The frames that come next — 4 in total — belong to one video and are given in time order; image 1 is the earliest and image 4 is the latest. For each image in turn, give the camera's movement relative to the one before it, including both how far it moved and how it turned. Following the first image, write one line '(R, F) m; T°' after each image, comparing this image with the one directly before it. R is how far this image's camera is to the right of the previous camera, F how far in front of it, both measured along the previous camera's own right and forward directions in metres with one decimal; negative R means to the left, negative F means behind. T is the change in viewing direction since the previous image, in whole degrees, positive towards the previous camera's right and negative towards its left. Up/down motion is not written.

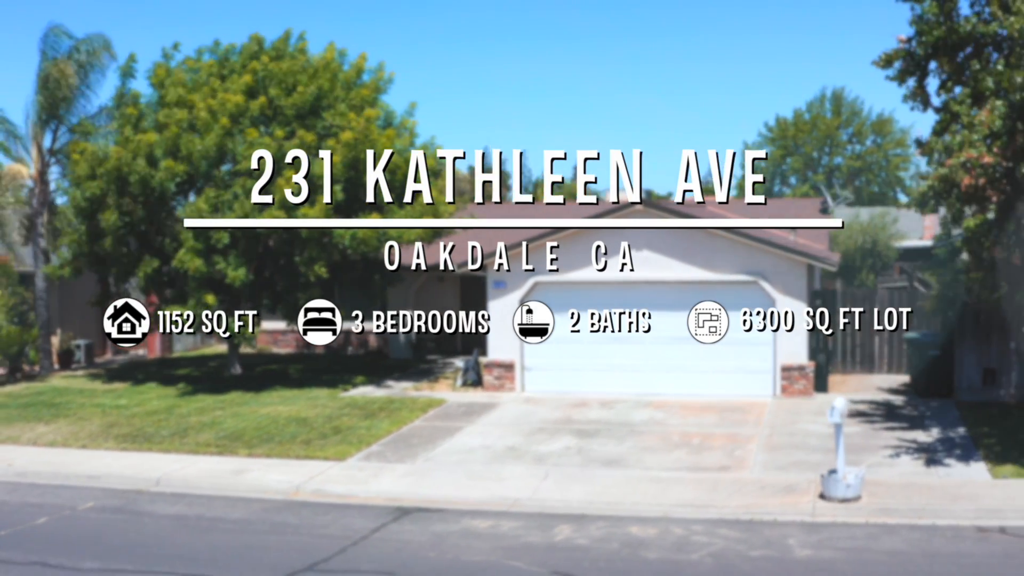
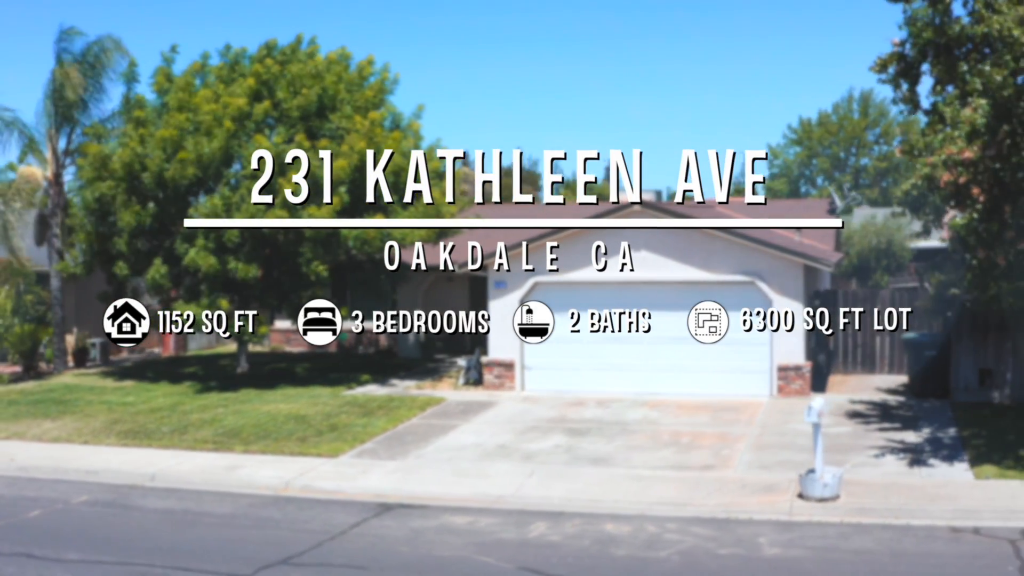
(+2.0, -0.4) m; -3°
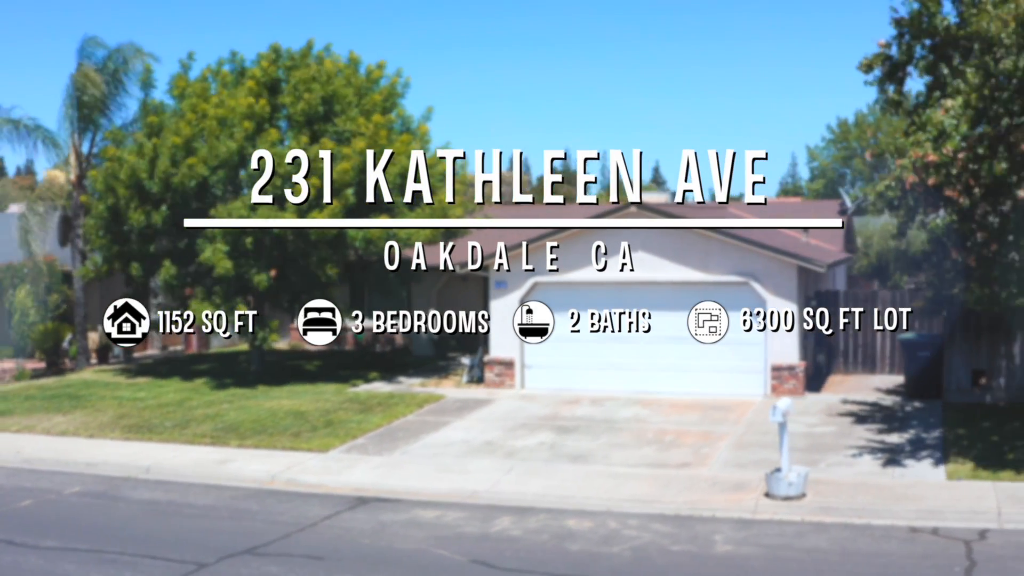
(+3.1, -0.6) m; -4°
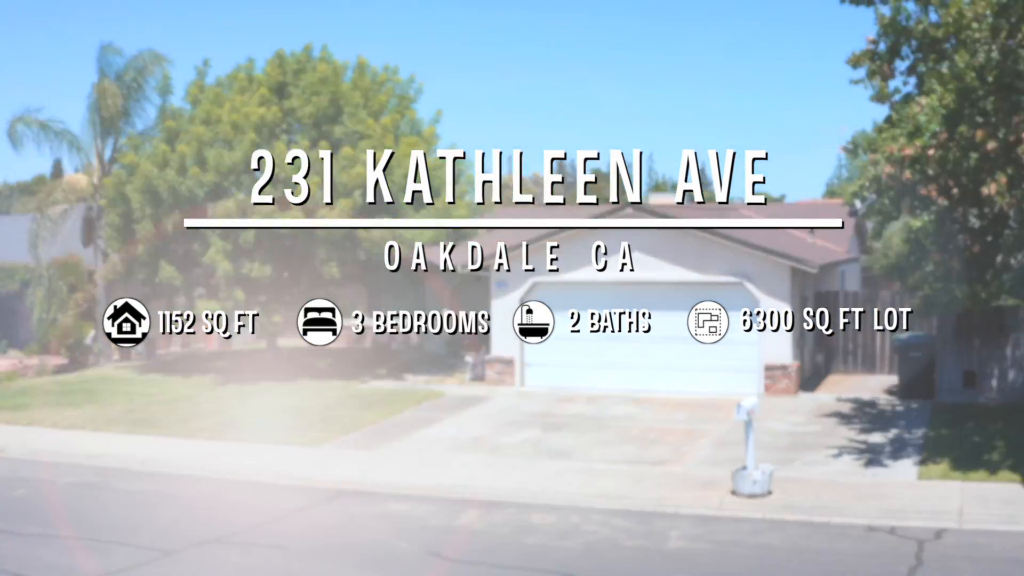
(+3.1, -0.5) m; -4°
